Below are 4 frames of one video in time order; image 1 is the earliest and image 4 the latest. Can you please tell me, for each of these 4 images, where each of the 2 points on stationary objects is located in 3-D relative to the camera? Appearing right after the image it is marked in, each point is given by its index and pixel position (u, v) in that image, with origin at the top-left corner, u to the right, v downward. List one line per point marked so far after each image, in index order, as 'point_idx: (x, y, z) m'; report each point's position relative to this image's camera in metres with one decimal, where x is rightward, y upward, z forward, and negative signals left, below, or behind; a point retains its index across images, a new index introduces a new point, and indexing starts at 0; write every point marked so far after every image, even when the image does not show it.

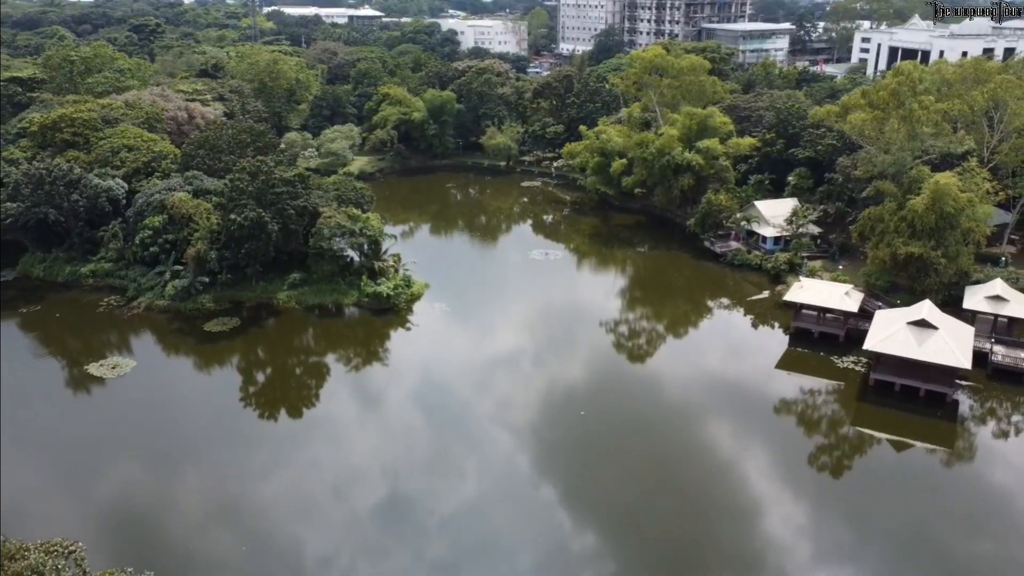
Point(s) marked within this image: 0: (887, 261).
0: (+10.3, +0.7, +18.9) m
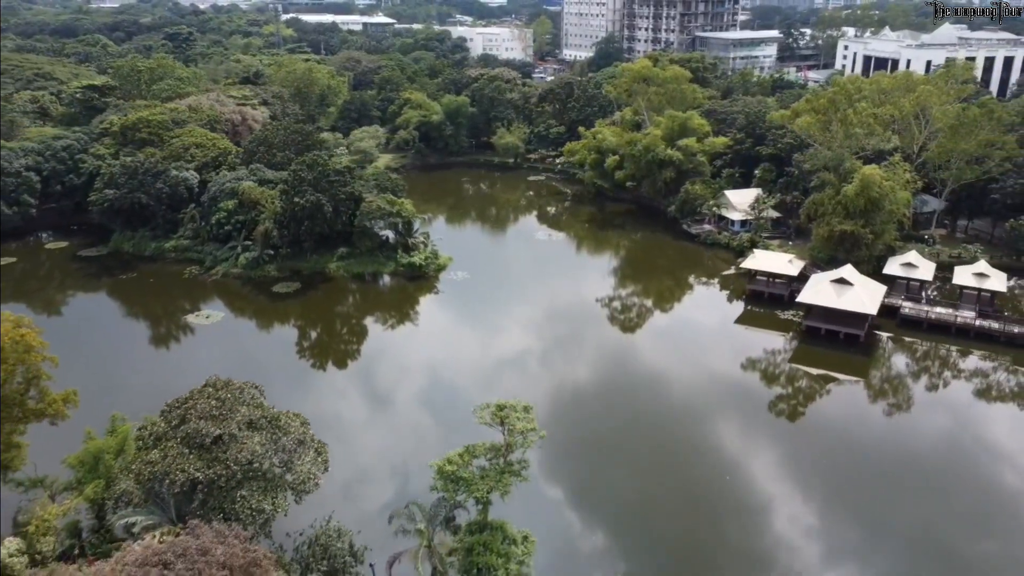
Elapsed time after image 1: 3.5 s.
0: (+10.6, +1.7, +23.3) m
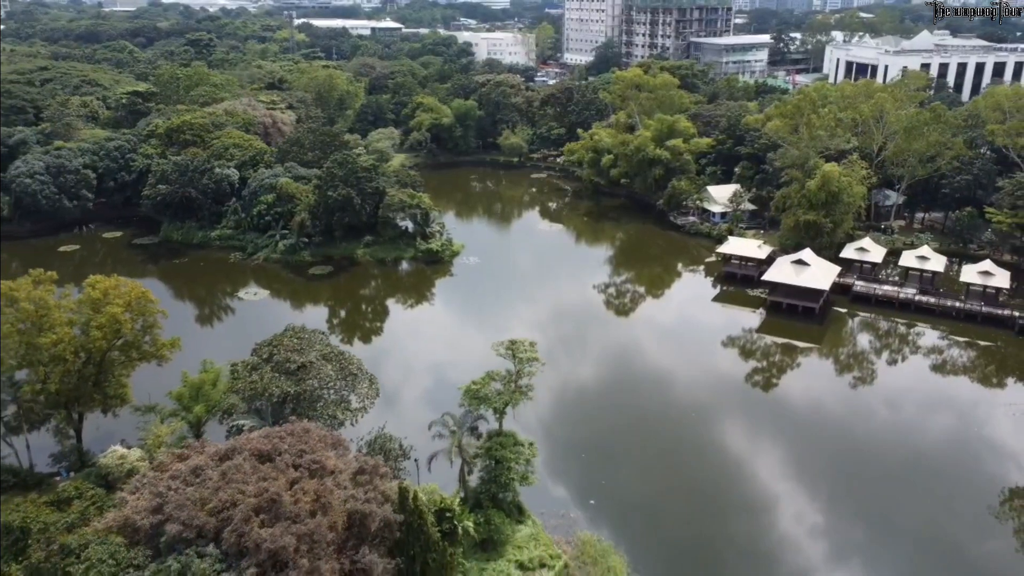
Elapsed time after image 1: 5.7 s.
0: (+10.8, +2.4, +26.6) m
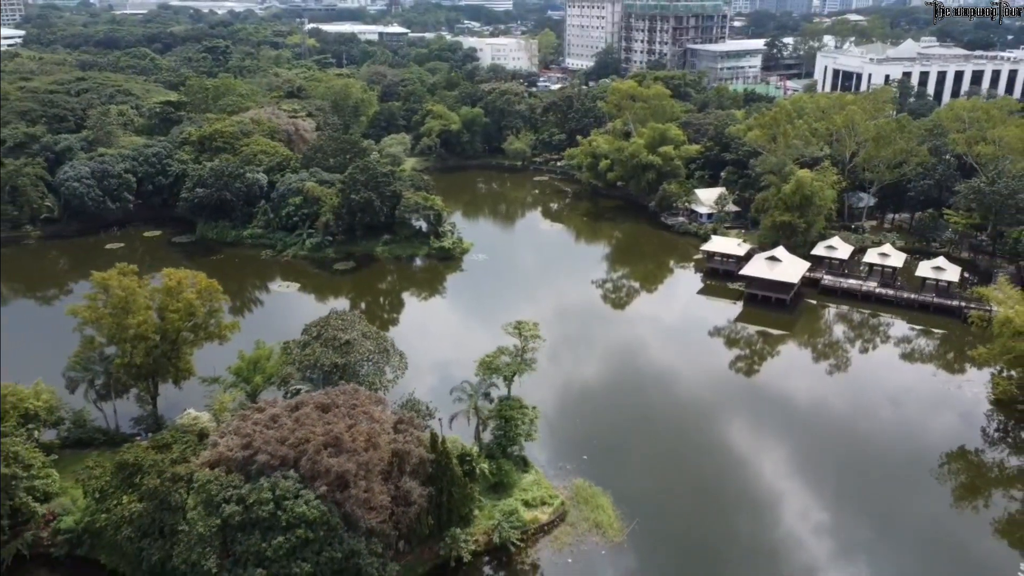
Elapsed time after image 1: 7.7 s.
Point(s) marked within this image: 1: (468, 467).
0: (+11.0, +2.6, +29.5) m
1: (-0.9, -3.9, +15.0) m
